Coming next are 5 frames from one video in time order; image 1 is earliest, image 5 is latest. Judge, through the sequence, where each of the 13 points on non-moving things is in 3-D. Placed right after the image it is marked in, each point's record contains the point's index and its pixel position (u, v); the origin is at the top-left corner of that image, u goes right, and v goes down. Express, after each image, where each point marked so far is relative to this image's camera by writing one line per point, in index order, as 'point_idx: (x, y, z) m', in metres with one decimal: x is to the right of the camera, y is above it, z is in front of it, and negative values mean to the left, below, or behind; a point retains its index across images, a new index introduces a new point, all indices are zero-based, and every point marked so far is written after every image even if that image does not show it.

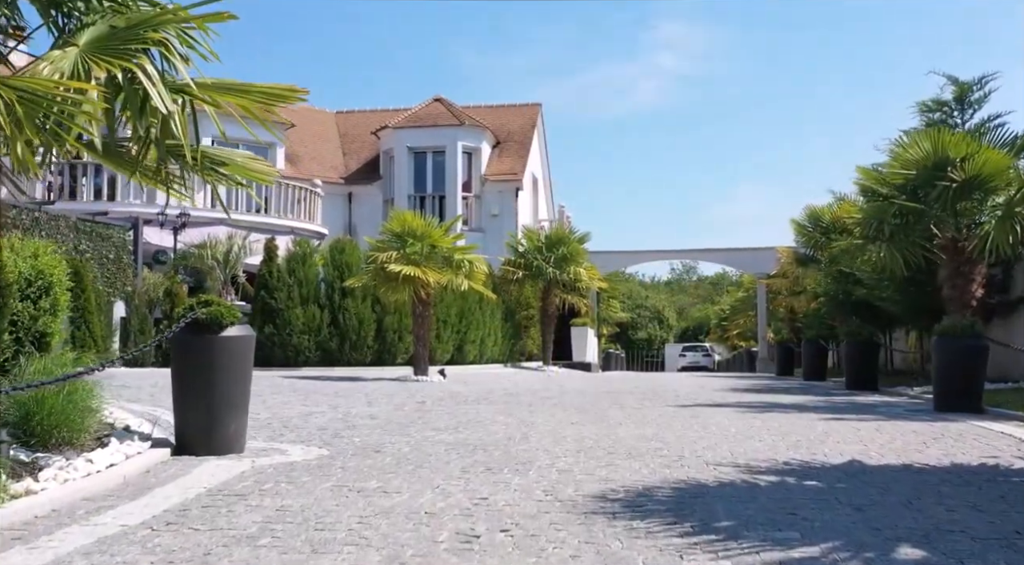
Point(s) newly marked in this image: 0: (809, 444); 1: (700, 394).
0: (+2.5, -1.4, +8.0) m
1: (+3.0, -1.8, +15.1) m
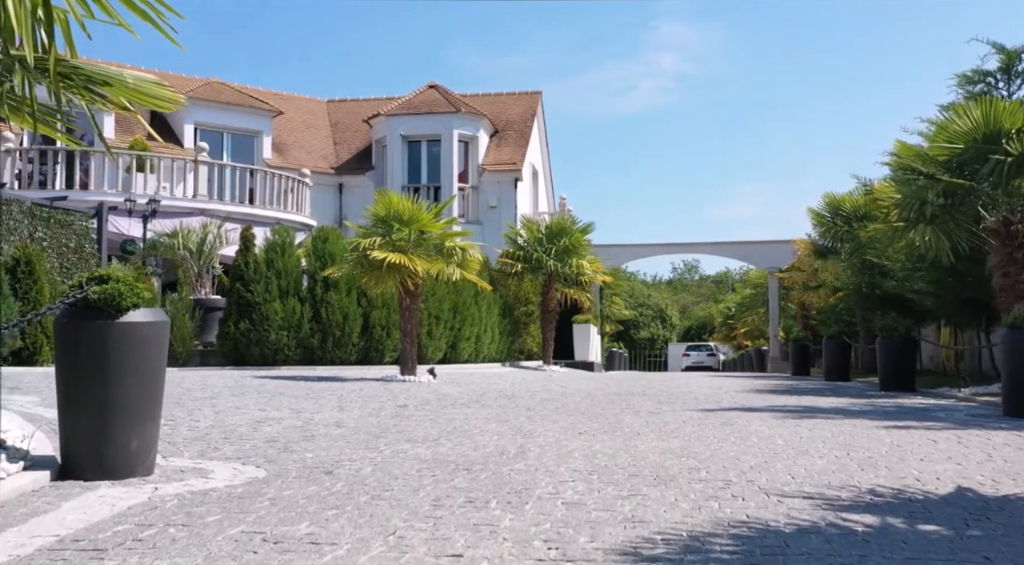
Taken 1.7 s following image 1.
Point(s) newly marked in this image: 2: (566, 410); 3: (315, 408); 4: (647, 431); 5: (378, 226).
0: (+2.4, -1.2, +6.2) m
1: (+2.9, -1.6, +13.4) m
2: (+0.6, -1.4, +10.2) m
3: (-2.1, -1.3, +10.2) m
4: (+1.2, -1.3, +8.1) m
5: (-2.4, +1.0, +16.7) m
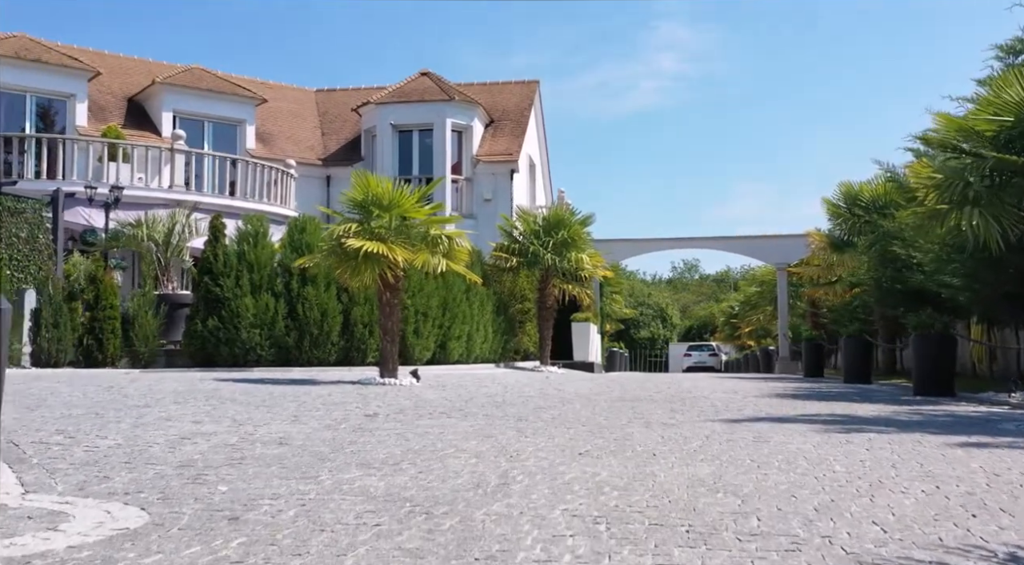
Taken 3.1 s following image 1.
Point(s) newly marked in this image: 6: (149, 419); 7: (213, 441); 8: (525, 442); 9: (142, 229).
0: (+2.3, -1.1, +4.5) m
1: (+2.8, -1.5, +11.7) m
2: (+0.5, -1.3, +8.6) m
3: (-2.2, -1.2, +8.5) m
4: (+1.0, -1.1, +6.5) m
5: (-2.5, +1.1, +15.1) m
6: (-3.0, -1.1, +8.0) m
7: (-2.2, -1.1, +6.9) m
8: (+0.1, -1.2, +7.0) m
9: (-7.4, +1.1, +19.2) m
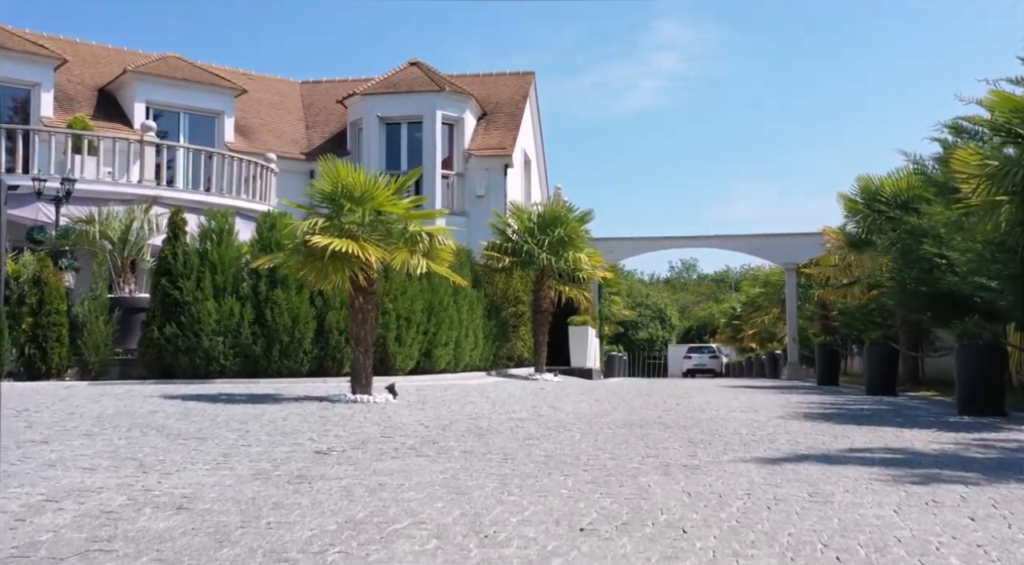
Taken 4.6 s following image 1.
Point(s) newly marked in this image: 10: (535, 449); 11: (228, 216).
0: (+2.2, -1.1, +2.8) m
1: (+2.7, -1.5, +9.9) m
2: (+0.4, -1.3, +6.8) m
3: (-2.3, -1.3, +6.8) m
4: (+0.9, -1.2, +4.7) m
5: (-2.6, +1.1, +13.3) m
6: (-3.2, -1.2, +6.2) m
7: (-2.3, -1.2, +5.2) m
8: (0.0, -1.2, +5.3) m
9: (-7.6, +1.0, +17.4) m
10: (+0.2, -1.4, +8.0) m
11: (-5.0, +1.2, +16.9) m
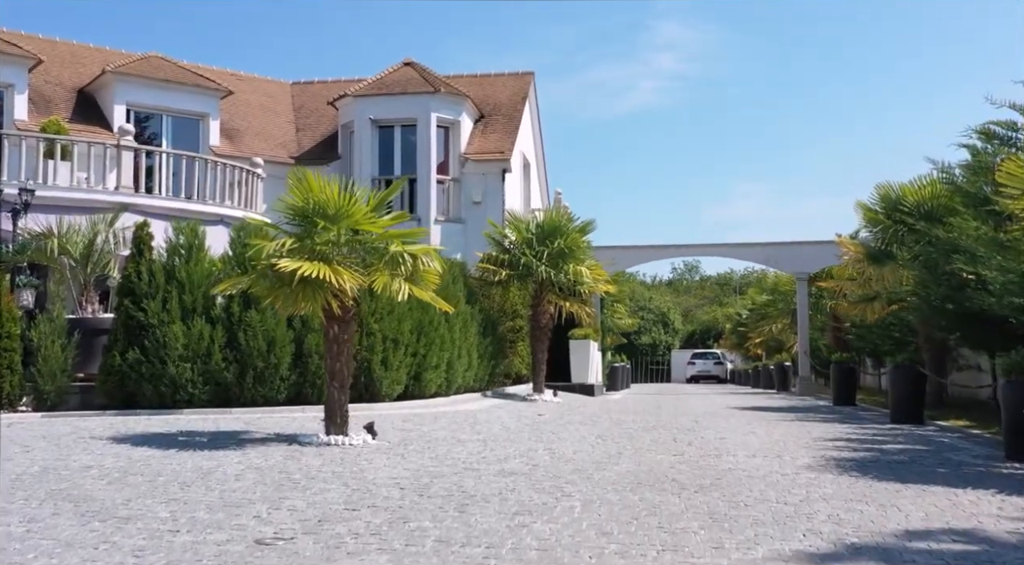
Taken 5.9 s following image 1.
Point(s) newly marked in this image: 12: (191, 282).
0: (+2.1, -1.4, +1.4) m
1: (+2.6, -1.8, +8.6) m
2: (+0.3, -1.6, +5.4) m
3: (-2.4, -1.6, +5.4) m
4: (+0.8, -1.5, +3.3) m
5: (-2.7, +0.7, +11.9) m
6: (-3.2, -1.5, +4.8) m
7: (-2.4, -1.5, +3.8) m
8: (-0.1, -1.6, +3.9) m
9: (-7.7, +0.7, +16.0) m
10: (+0.1, -1.7, +6.6) m
11: (-5.1, +0.9, +15.6) m
12: (-5.1, 0.0, +15.0) m
